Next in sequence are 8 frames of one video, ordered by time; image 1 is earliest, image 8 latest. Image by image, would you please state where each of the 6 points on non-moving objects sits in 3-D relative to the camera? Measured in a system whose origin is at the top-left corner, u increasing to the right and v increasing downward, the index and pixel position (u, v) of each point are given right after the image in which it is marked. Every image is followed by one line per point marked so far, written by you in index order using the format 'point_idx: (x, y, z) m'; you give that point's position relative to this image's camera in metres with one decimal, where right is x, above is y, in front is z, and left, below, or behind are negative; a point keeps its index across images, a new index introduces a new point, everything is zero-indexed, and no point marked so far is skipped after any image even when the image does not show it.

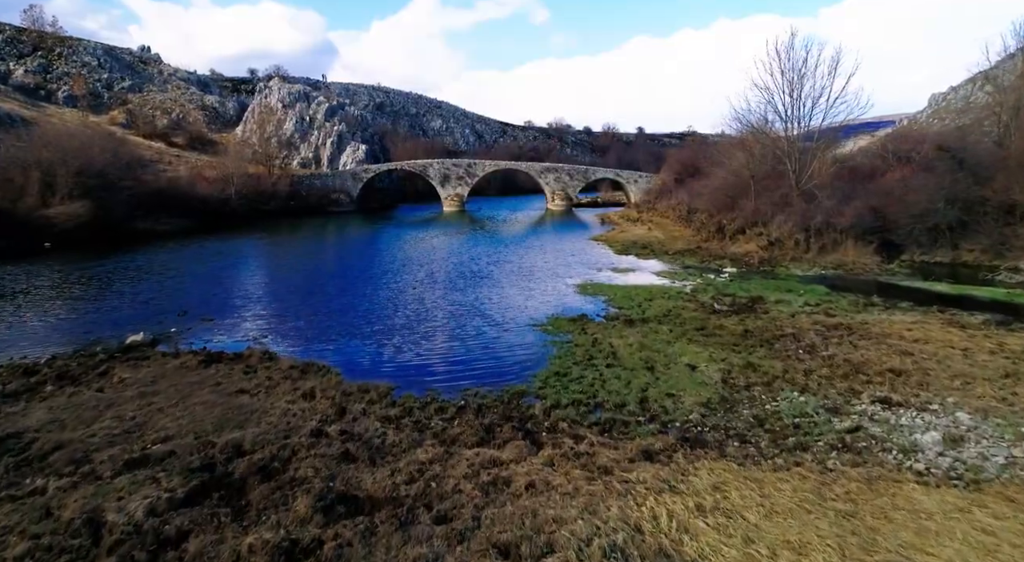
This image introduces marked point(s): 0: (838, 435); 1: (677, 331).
0: (+5.4, -2.5, +10.0) m
1: (+4.5, -1.4, +16.5) m
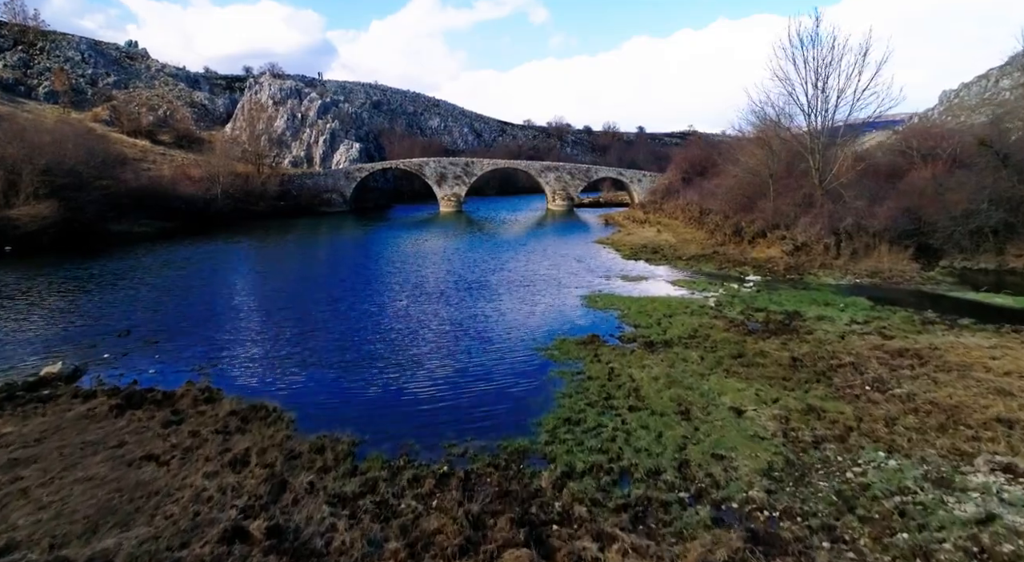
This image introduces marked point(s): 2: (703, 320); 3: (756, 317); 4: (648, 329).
0: (+5.3, -2.9, +7.2) m
1: (+4.5, -1.8, +13.7) m
2: (+5.5, -1.2, +17.7) m
3: (+7.2, -1.1, +18.0) m
4: (+3.8, -1.4, +16.9) m
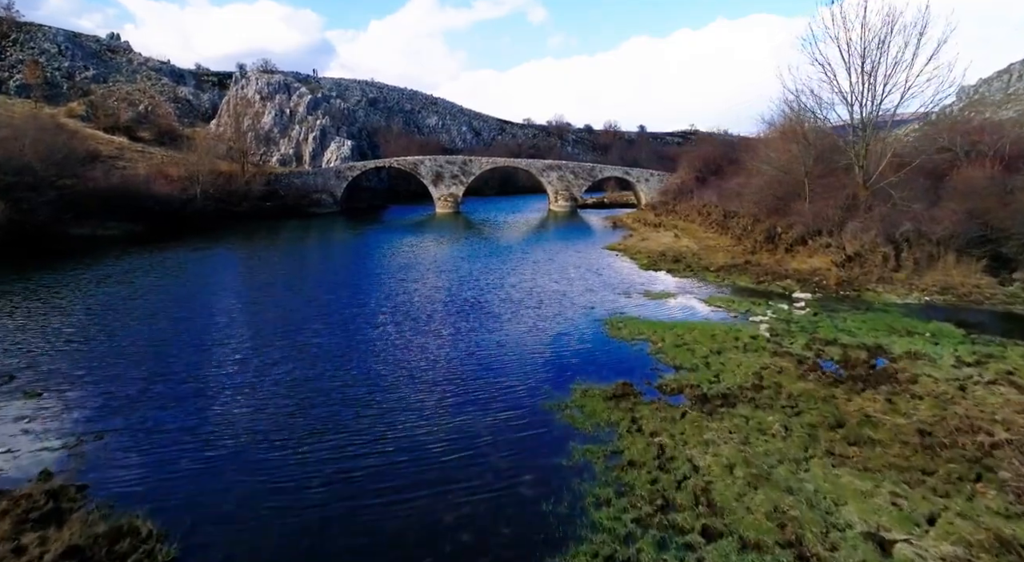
0: (+5.4, -3.5, +3.1) m
1: (+4.6, -2.4, +9.7) m
2: (+5.6, -1.8, +13.7) m
3: (+7.3, -1.7, +14.0) m
4: (+3.9, -2.0, +12.8) m
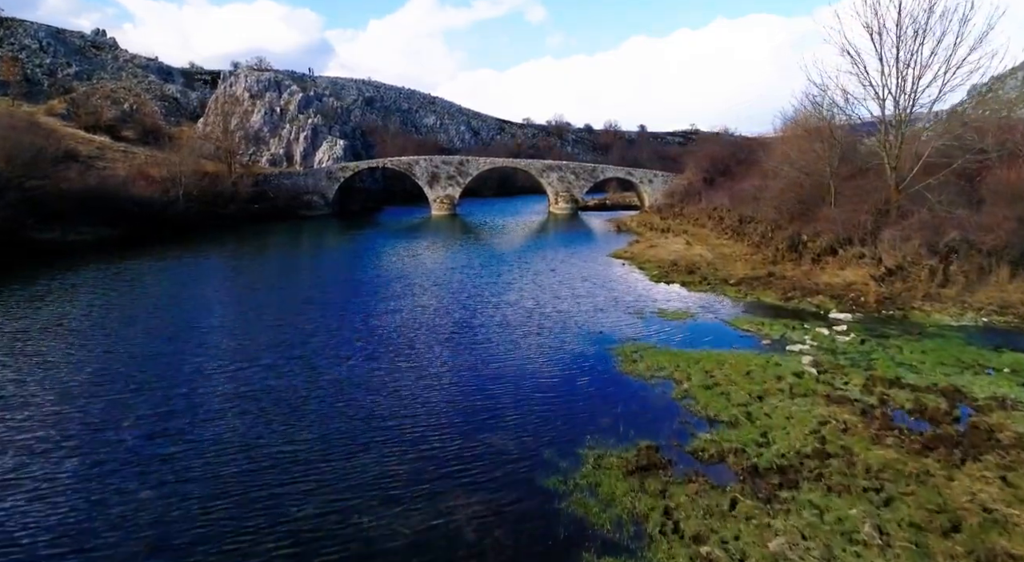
0: (+5.3, -4.1, +0.4) m
1: (+4.4, -2.9, +7.0) m
2: (+5.5, -2.3, +11.0) m
3: (+7.2, -2.3, +11.3) m
4: (+3.8, -2.6, +10.1) m
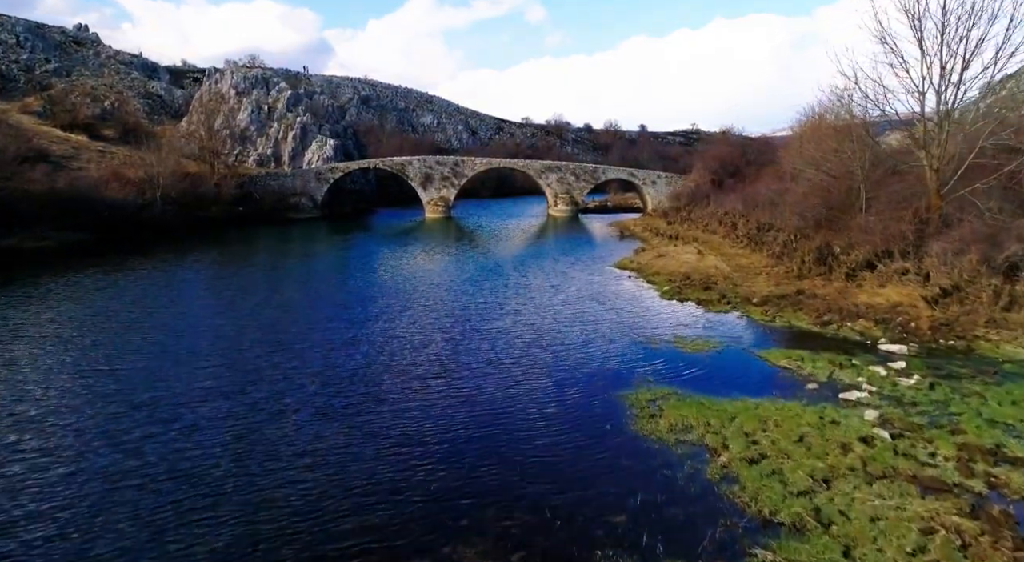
0: (+5.1, -4.7, -2.6) m
1: (+4.2, -3.6, +4.0) m
2: (+5.3, -3.0, +8.0) m
3: (+6.9, -2.9, +8.3) m
4: (+3.5, -3.2, +7.1) m
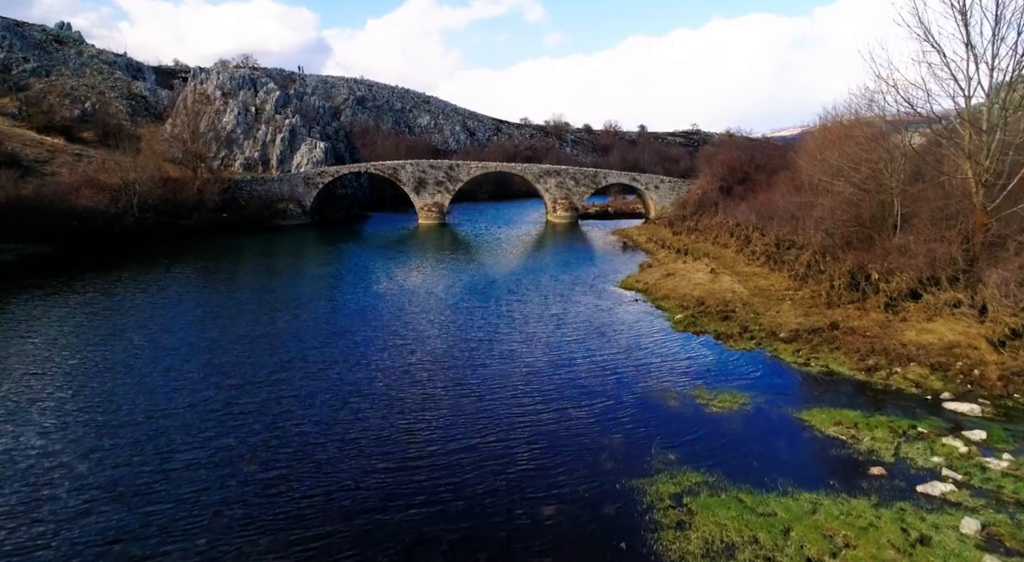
0: (+4.9, -5.7, -5.3) m
1: (+4.0, -4.5, +1.3) m
2: (+5.1, -3.9, +5.3) m
3: (+6.7, -3.9, +5.6) m
4: (+3.3, -4.2, +4.4) m
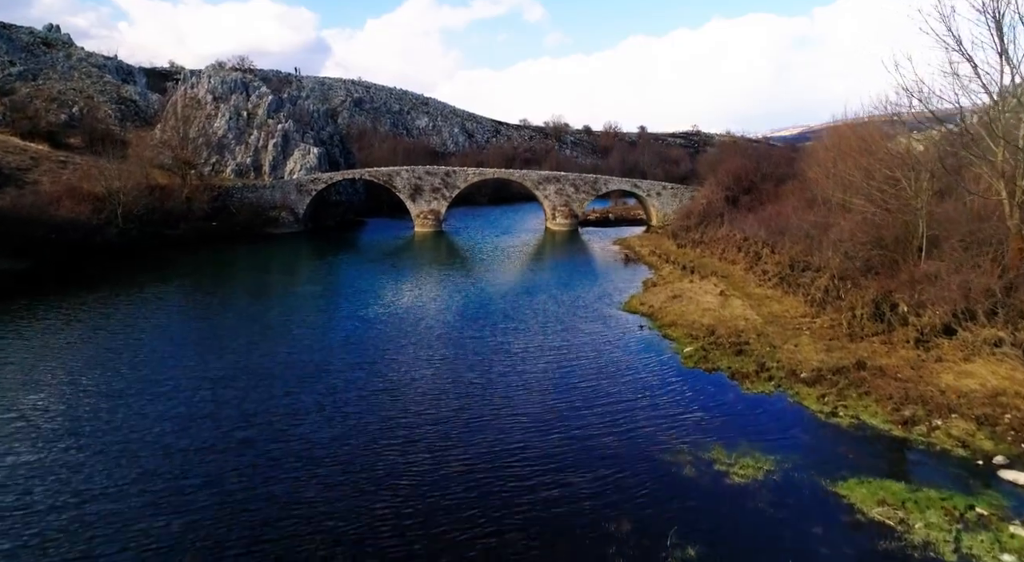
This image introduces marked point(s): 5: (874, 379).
0: (+4.8, -6.7, -6.9) m
1: (+3.9, -5.5, -0.4) m
2: (+4.9, -4.9, +3.6) m
3: (+6.6, -4.9, +3.9) m
4: (+3.2, -5.1, +2.8) m
5: (+9.5, -2.6, +16.0) m
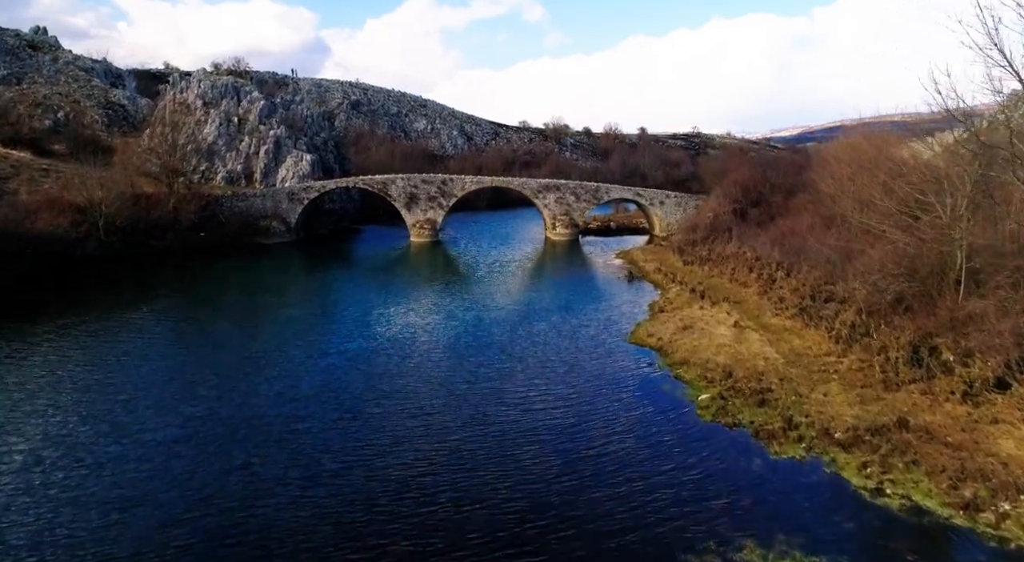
0: (+4.7, -7.8, -8.9) m
1: (+3.8, -6.7, -2.4) m
2: (+4.8, -6.1, +1.6) m
3: (+6.5, -6.0, +1.9) m
4: (+3.1, -6.3, +0.8) m
5: (+9.4, -3.7, +14.0) m
